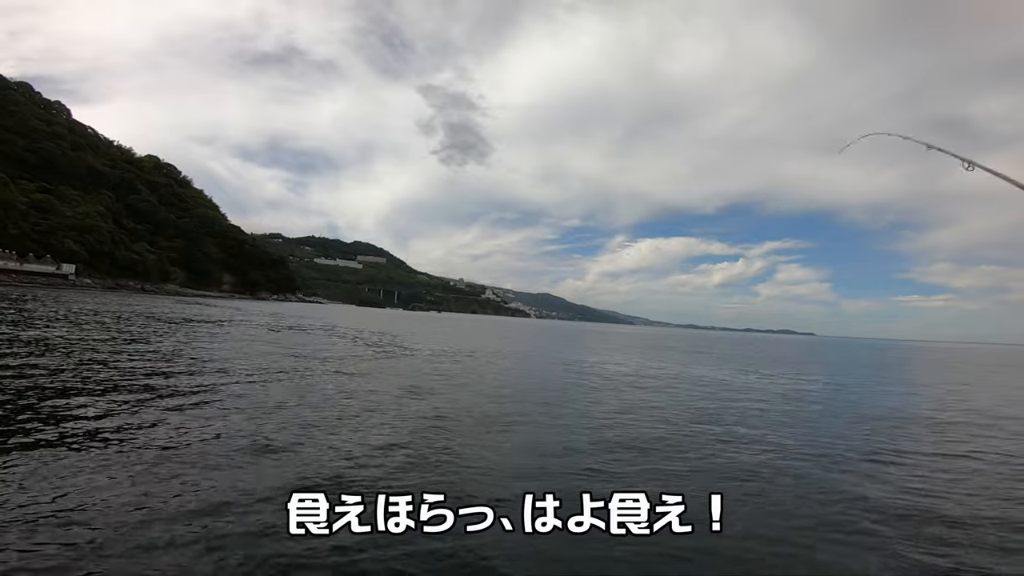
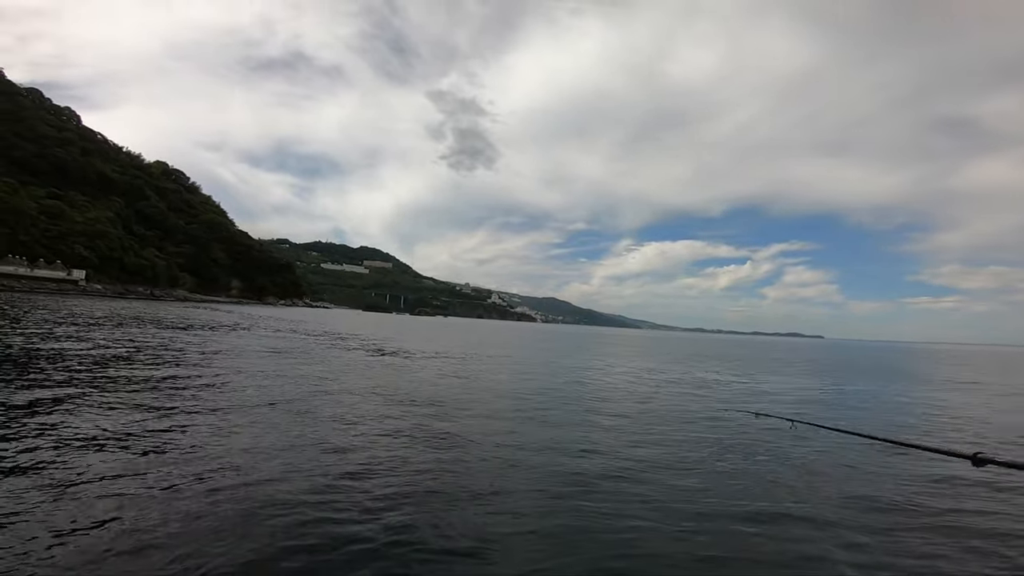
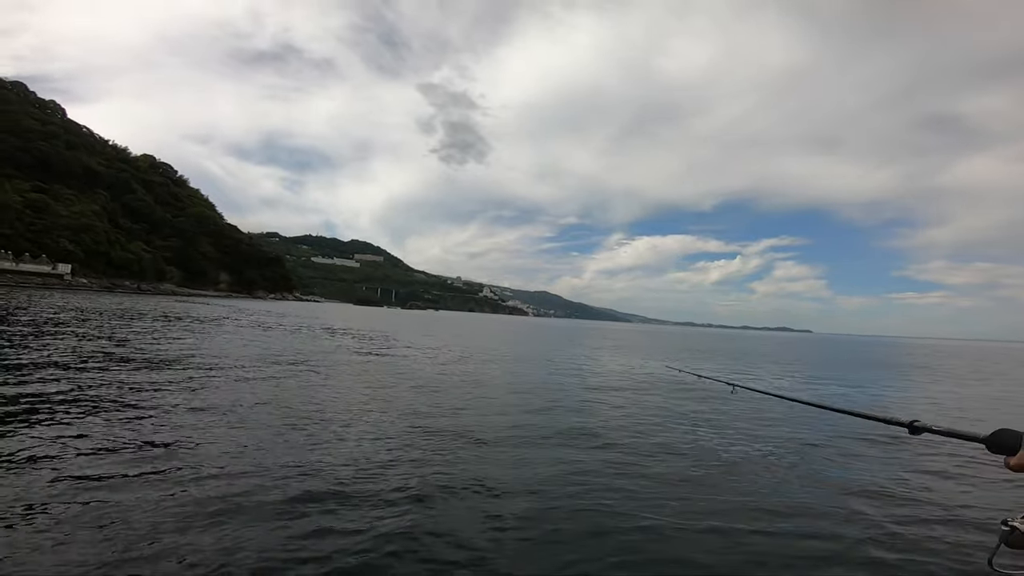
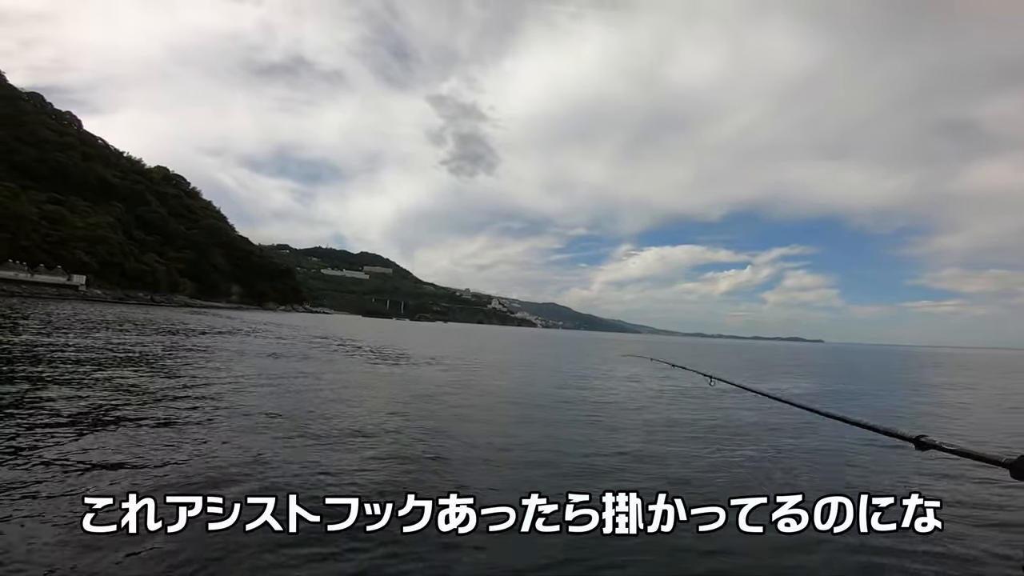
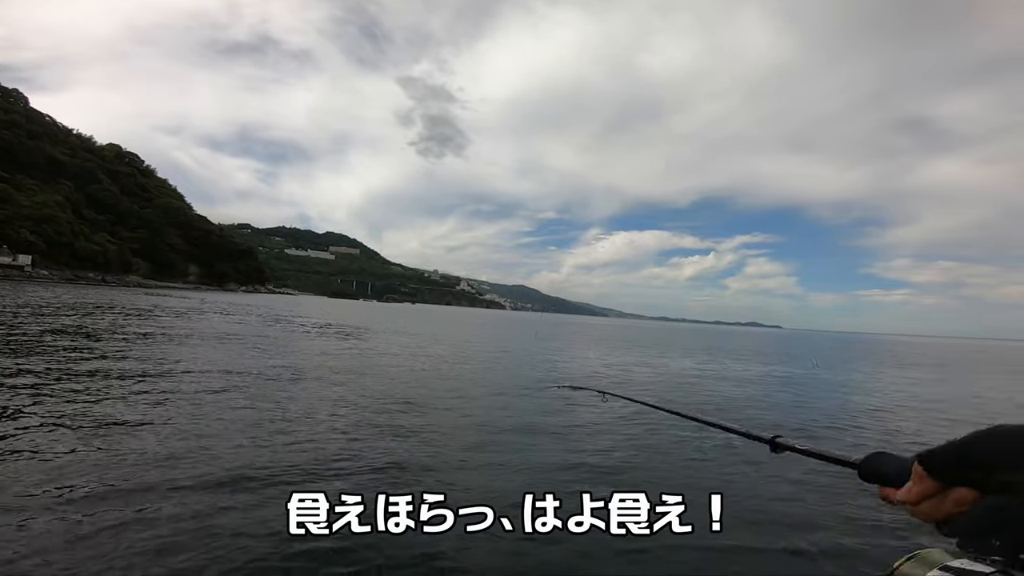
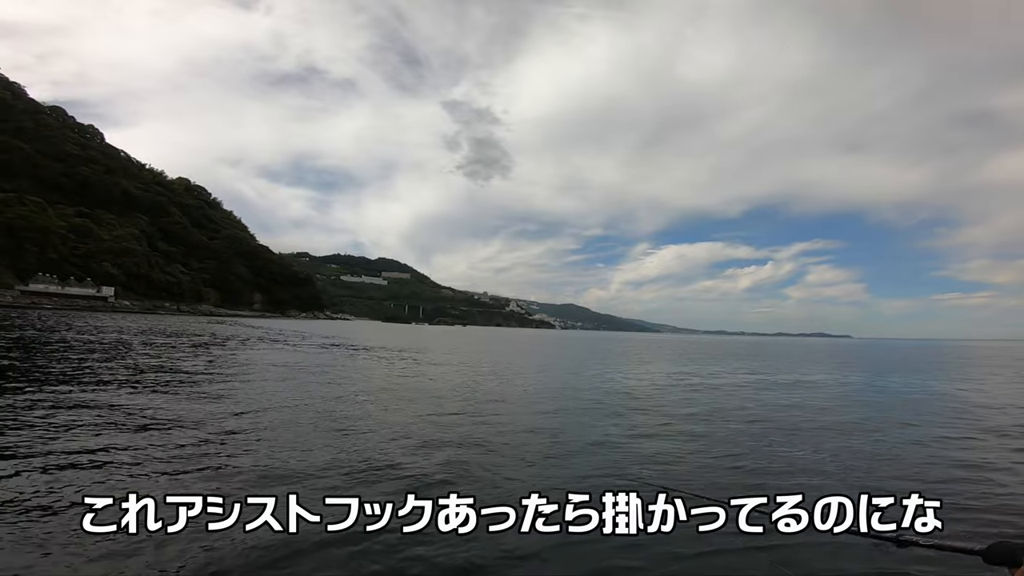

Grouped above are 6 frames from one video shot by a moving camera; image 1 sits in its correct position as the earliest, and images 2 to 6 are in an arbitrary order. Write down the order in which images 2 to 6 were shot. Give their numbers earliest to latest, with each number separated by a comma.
5, 3, 2, 4, 6
